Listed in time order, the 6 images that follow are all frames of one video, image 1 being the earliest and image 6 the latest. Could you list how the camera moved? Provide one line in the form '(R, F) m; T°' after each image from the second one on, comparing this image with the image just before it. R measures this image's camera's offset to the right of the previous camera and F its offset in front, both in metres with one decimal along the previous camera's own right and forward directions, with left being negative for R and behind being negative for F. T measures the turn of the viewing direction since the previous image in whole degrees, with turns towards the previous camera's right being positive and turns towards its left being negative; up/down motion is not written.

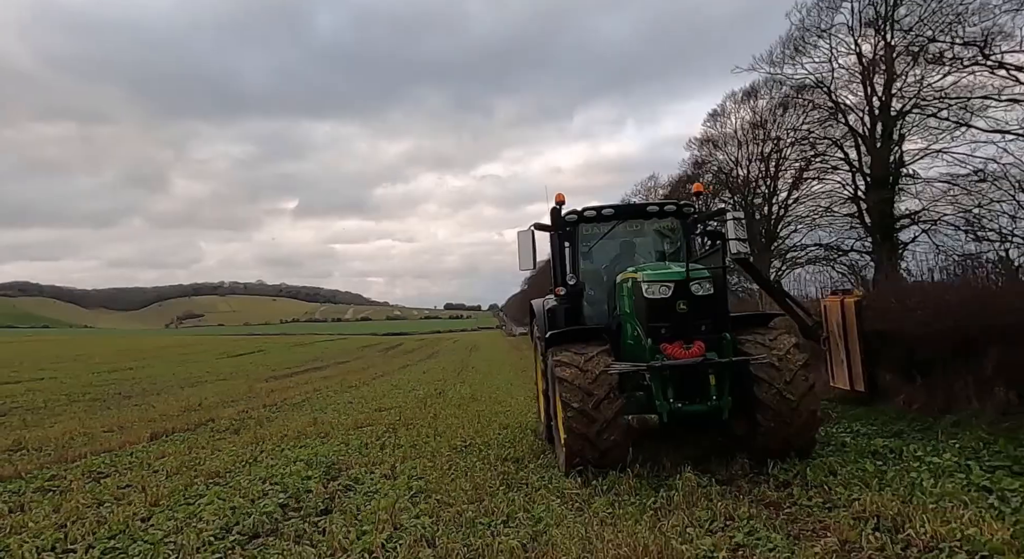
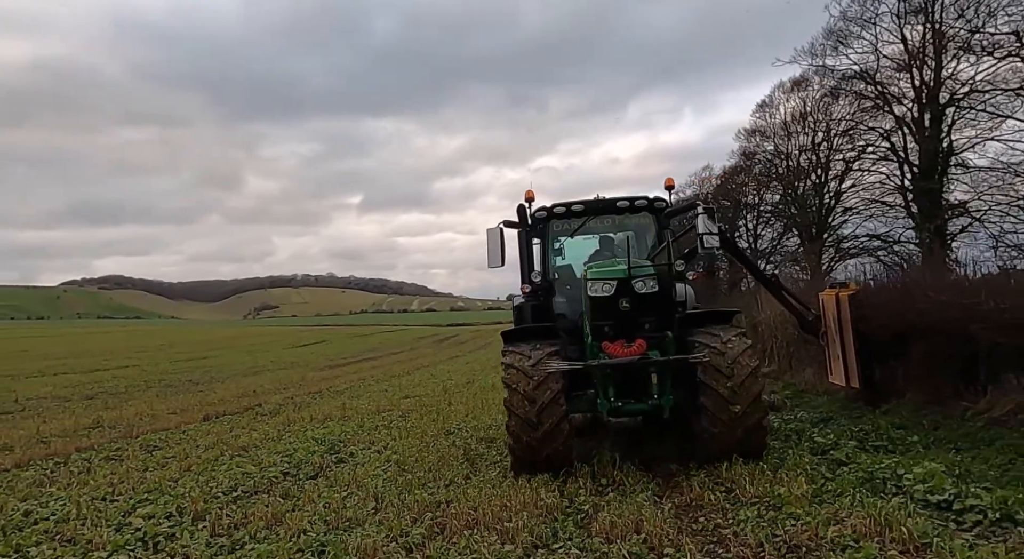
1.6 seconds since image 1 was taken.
(+1.2, -1.3) m; -5°
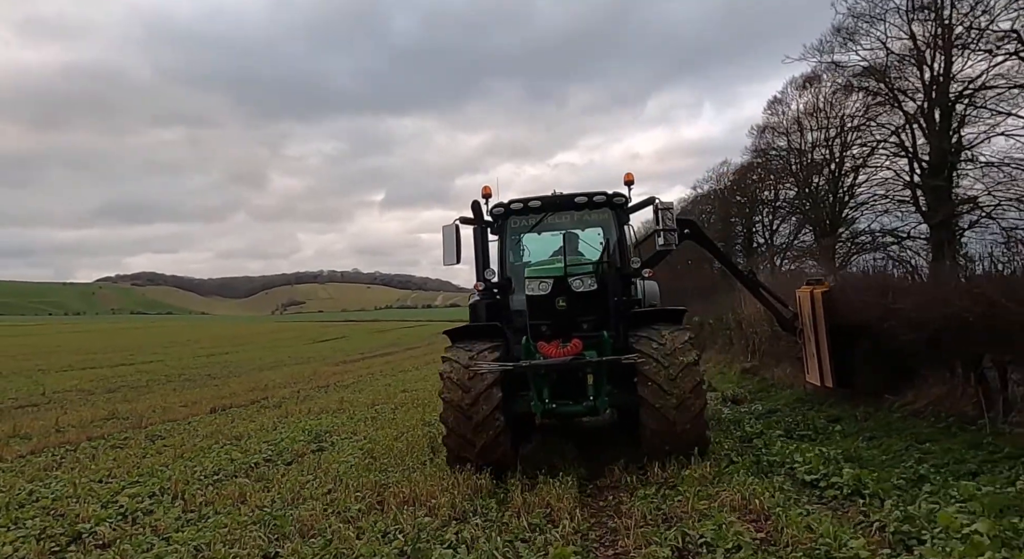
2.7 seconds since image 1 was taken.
(+0.8, -0.7) m; -2°
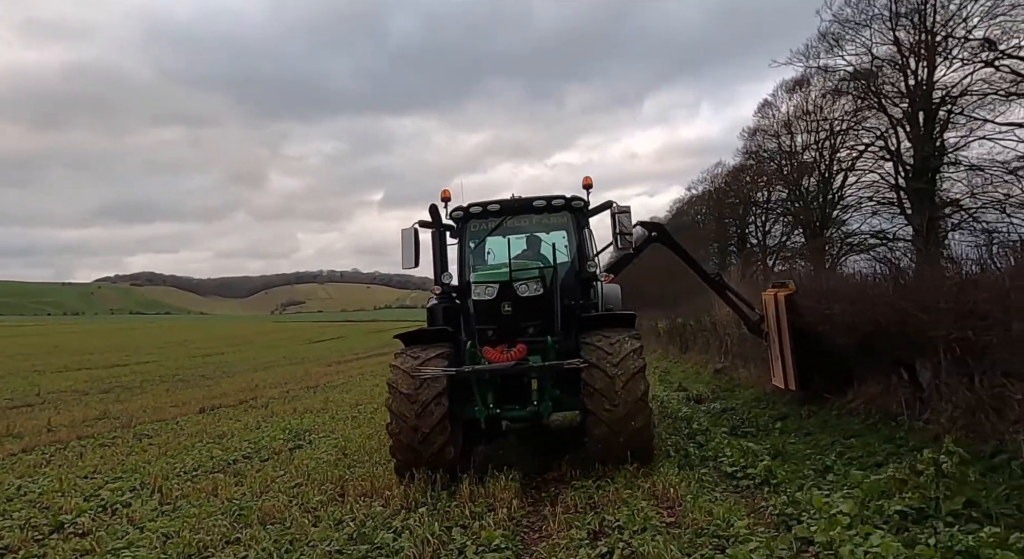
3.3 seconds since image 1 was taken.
(+0.4, -0.5) m; 0°
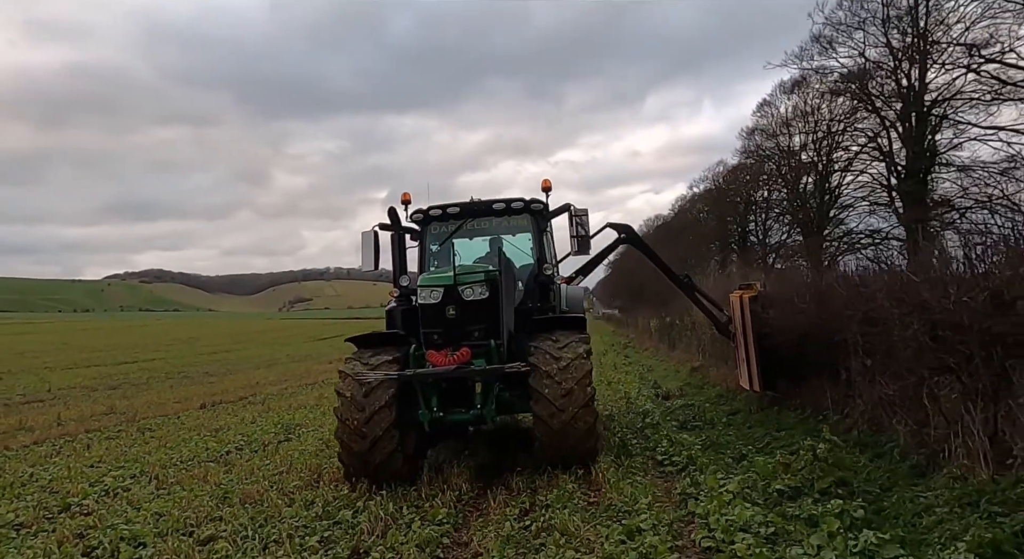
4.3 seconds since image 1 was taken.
(+0.5, -0.8) m; -1°
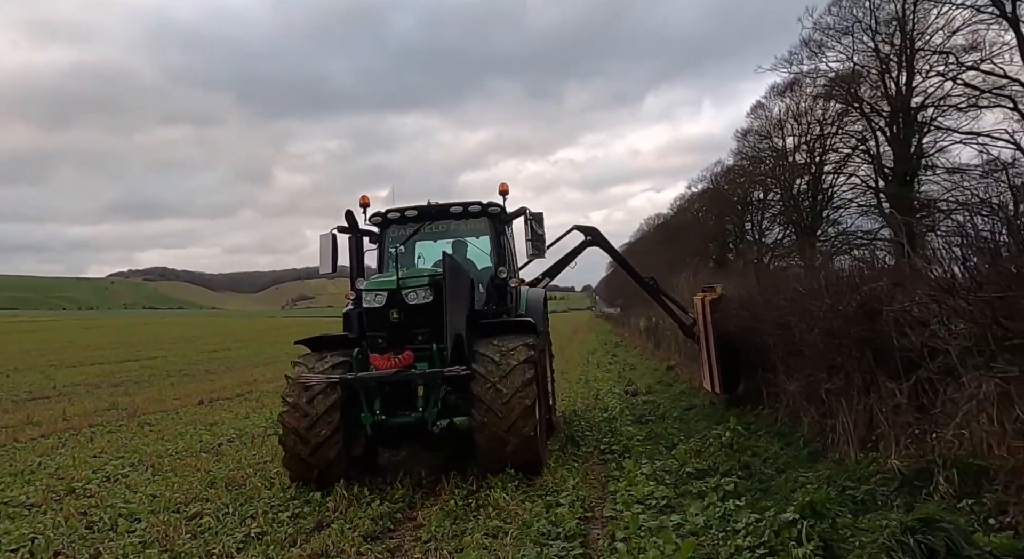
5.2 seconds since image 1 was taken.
(+0.5, -0.8) m; 0°
